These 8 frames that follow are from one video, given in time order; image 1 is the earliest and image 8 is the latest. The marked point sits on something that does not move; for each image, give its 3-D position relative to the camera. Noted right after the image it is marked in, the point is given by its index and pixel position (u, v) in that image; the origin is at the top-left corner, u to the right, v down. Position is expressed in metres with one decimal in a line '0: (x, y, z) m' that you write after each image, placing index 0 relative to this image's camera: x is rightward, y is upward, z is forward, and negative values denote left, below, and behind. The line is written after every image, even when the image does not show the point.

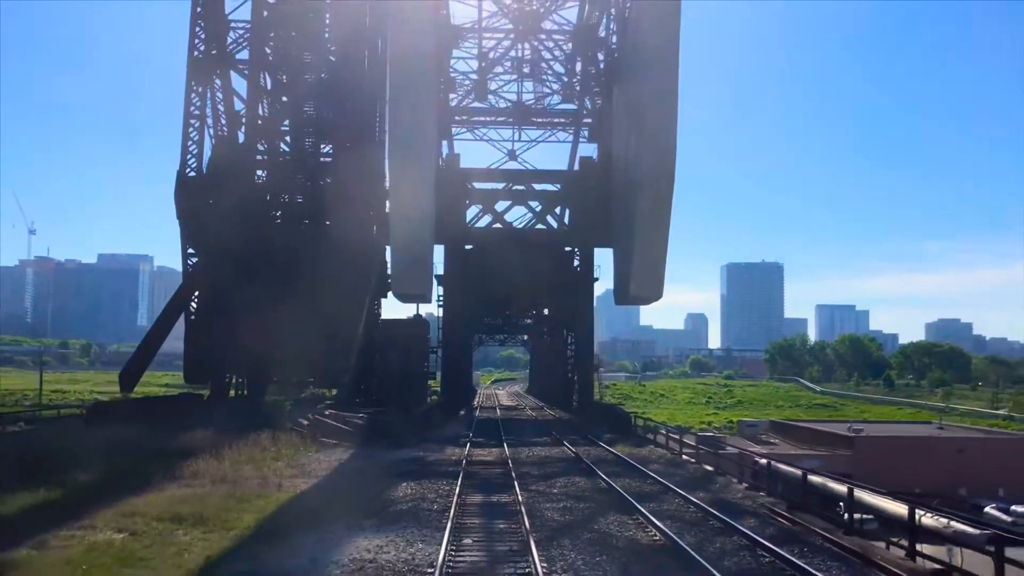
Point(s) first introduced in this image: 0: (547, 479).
0: (+0.4, -2.2, +10.8) m
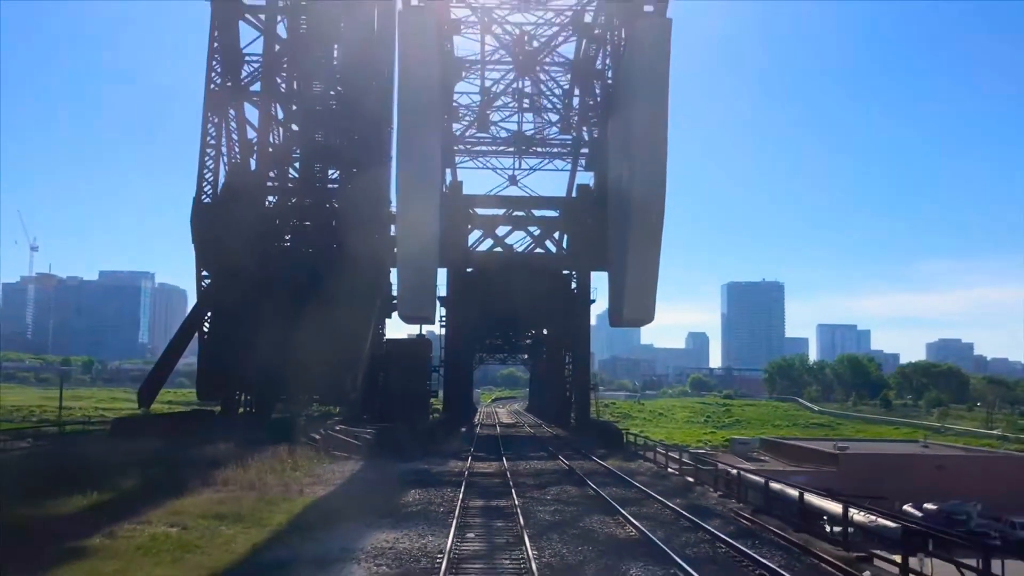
0: (+0.4, -2.6, +11.9) m
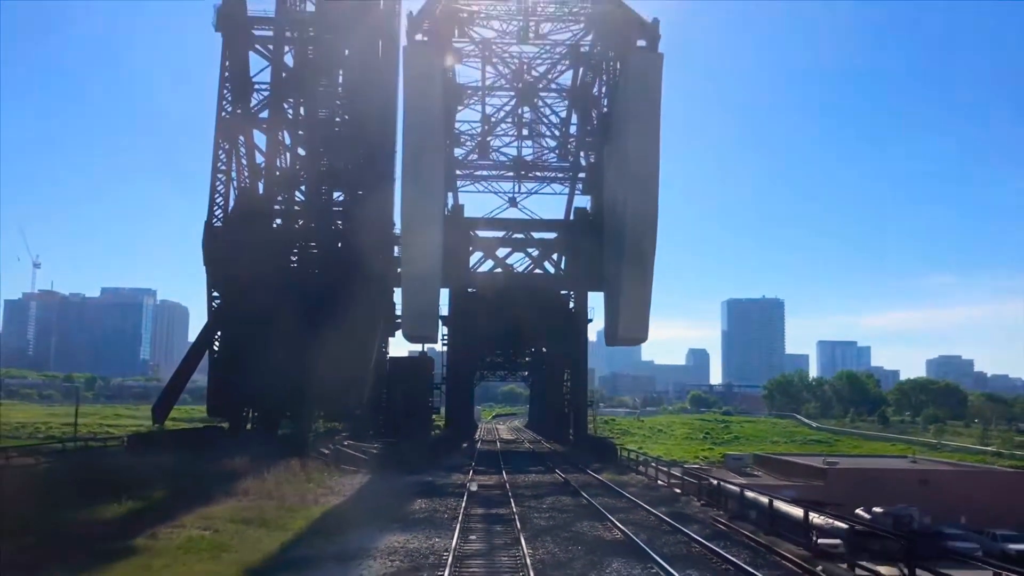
0: (+0.4, -2.9, +12.8) m
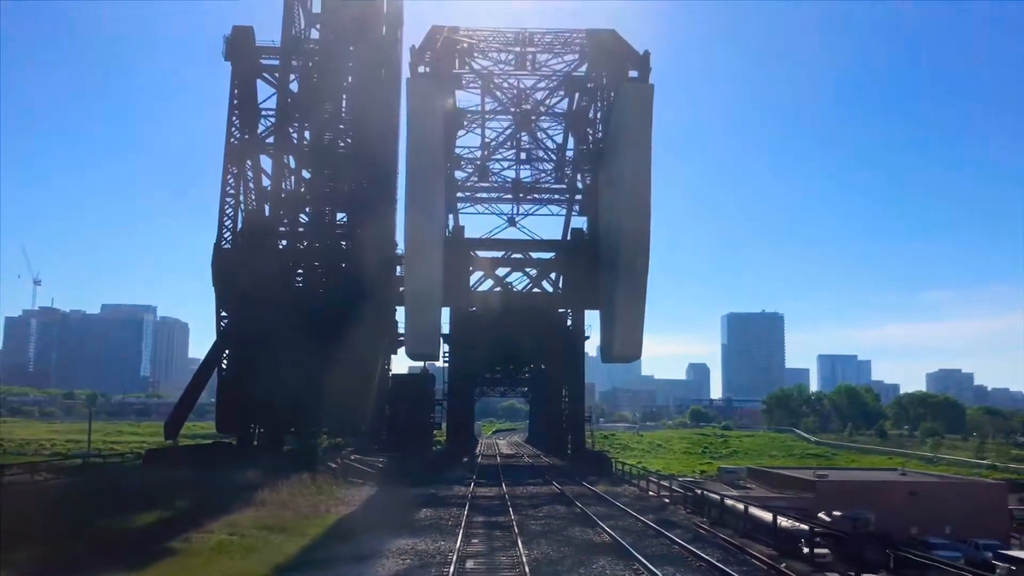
0: (+0.4, -3.3, +13.6) m
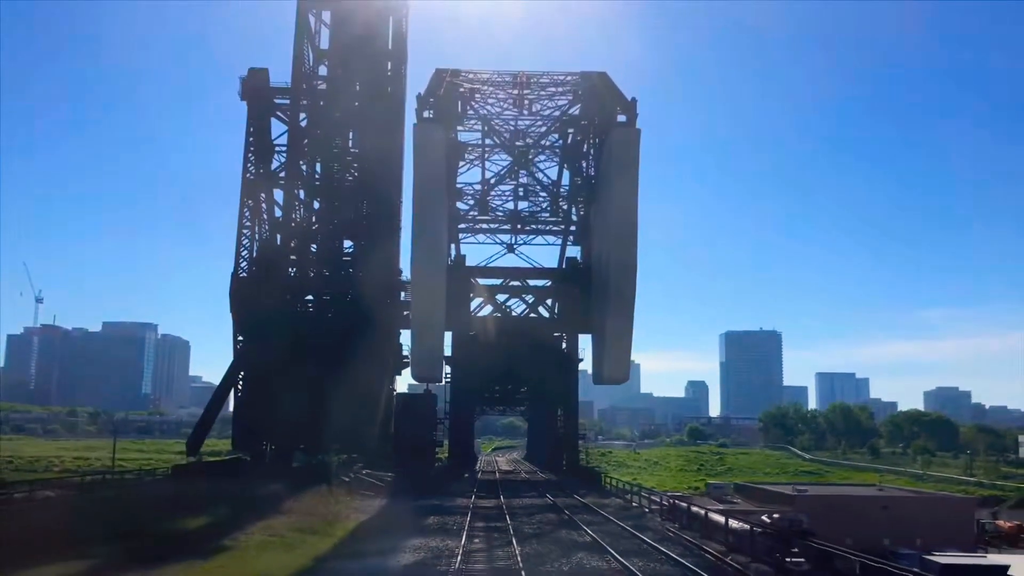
0: (+0.3, -3.8, +15.4) m
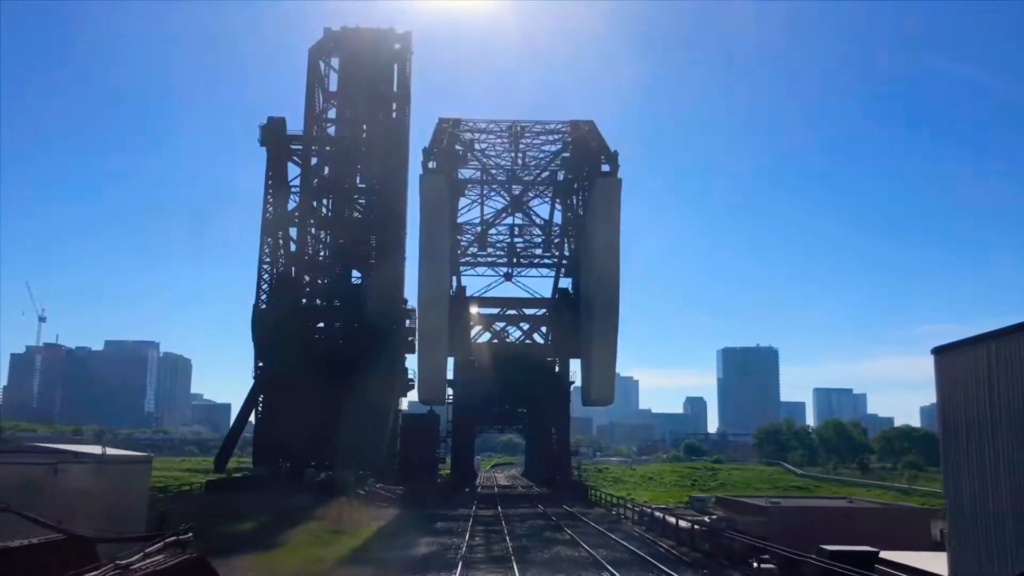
0: (+0.2, -4.6, +18.1) m
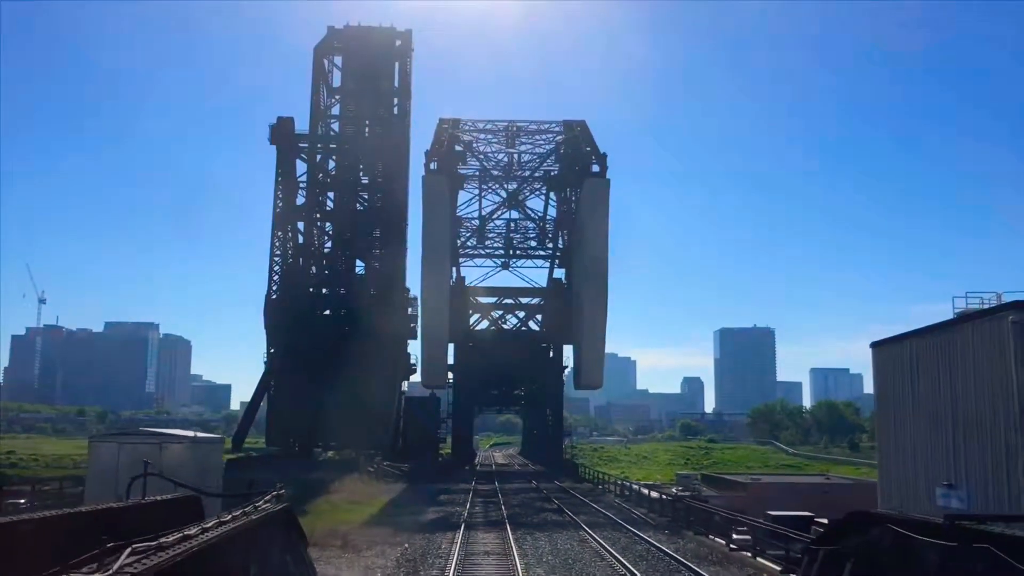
0: (+0.1, -4.6, +20.3) m
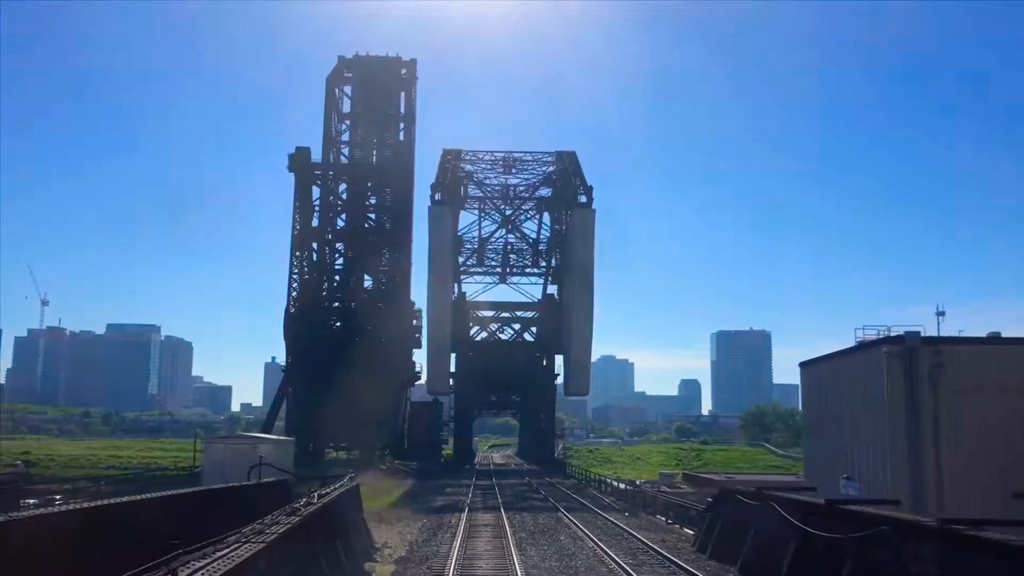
0: (0.0, -5.2, +23.7) m
